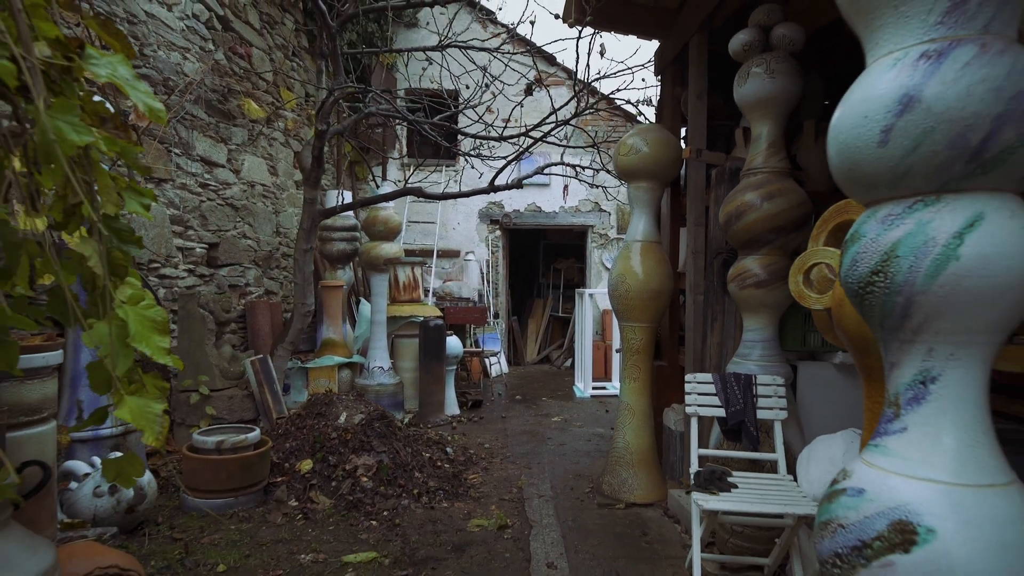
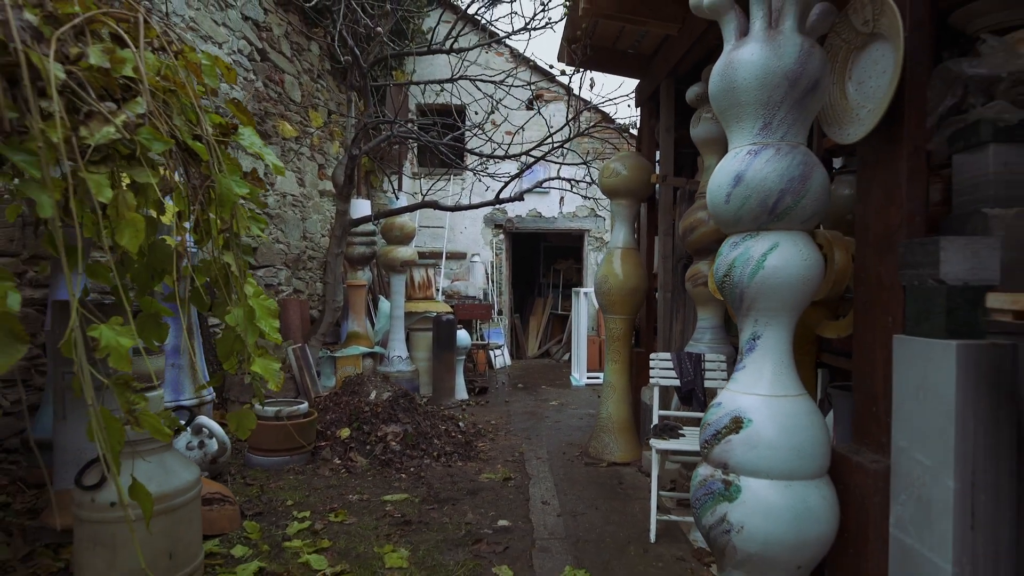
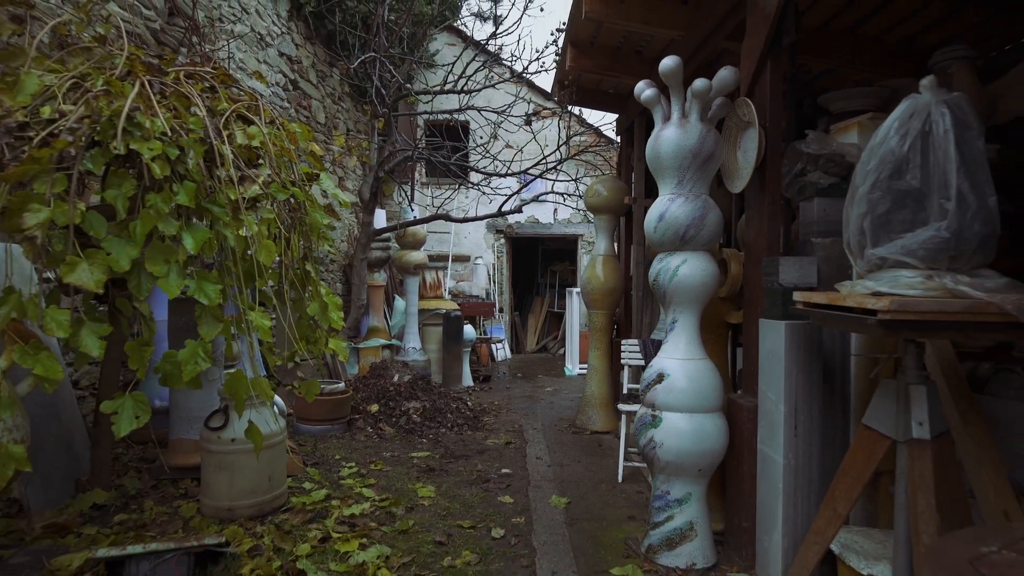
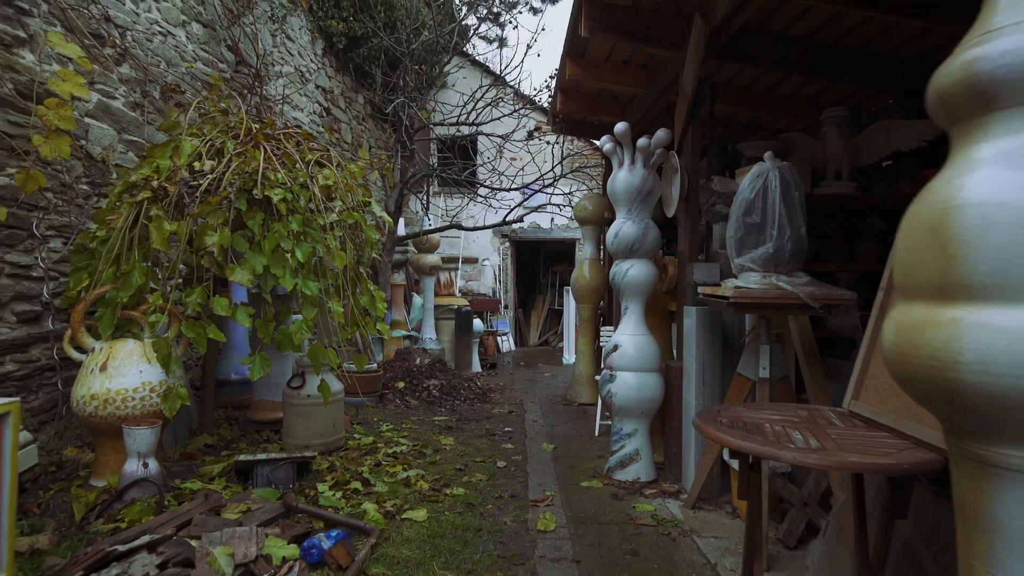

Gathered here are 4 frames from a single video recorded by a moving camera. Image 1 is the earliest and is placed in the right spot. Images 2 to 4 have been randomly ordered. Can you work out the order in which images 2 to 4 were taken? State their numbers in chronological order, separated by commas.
2, 3, 4
